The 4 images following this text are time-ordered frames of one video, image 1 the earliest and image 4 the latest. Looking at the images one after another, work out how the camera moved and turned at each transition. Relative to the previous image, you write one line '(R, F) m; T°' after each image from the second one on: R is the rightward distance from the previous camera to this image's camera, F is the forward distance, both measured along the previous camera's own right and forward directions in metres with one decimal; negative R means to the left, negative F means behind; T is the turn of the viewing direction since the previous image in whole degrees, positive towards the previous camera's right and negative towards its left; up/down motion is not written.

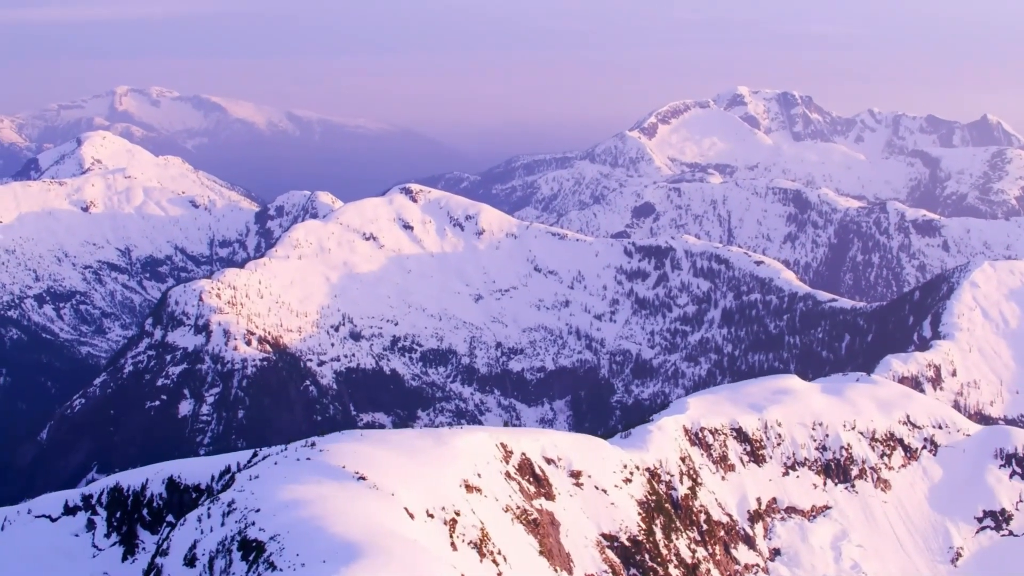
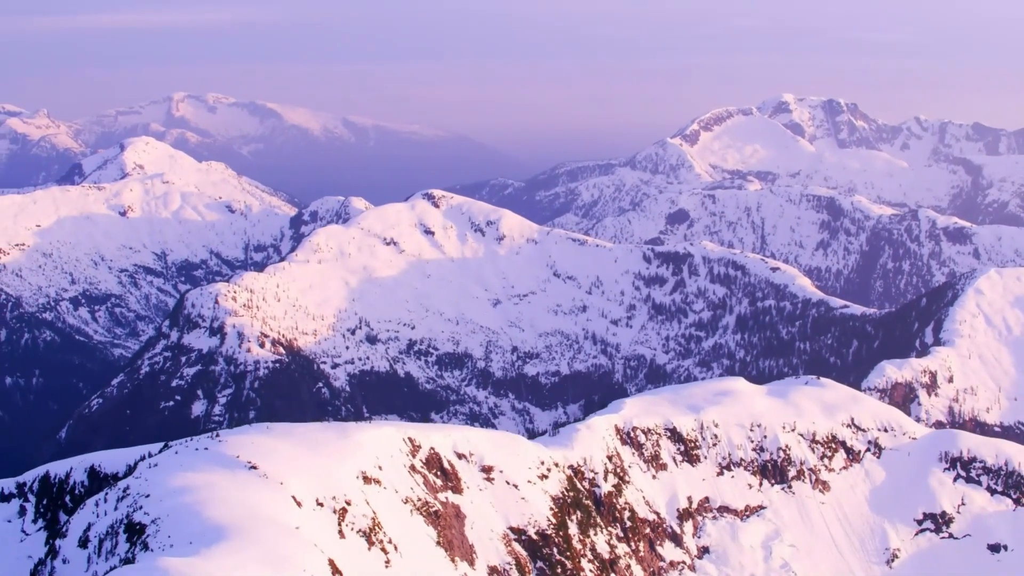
(+12.5, -3.1) m; -2°
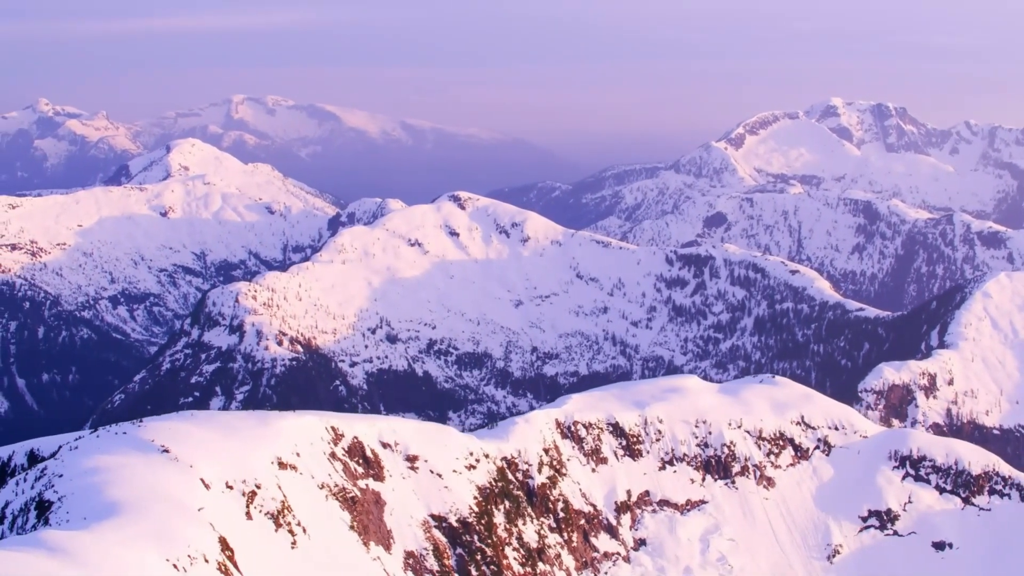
(+12.2, -3.2) m; -2°
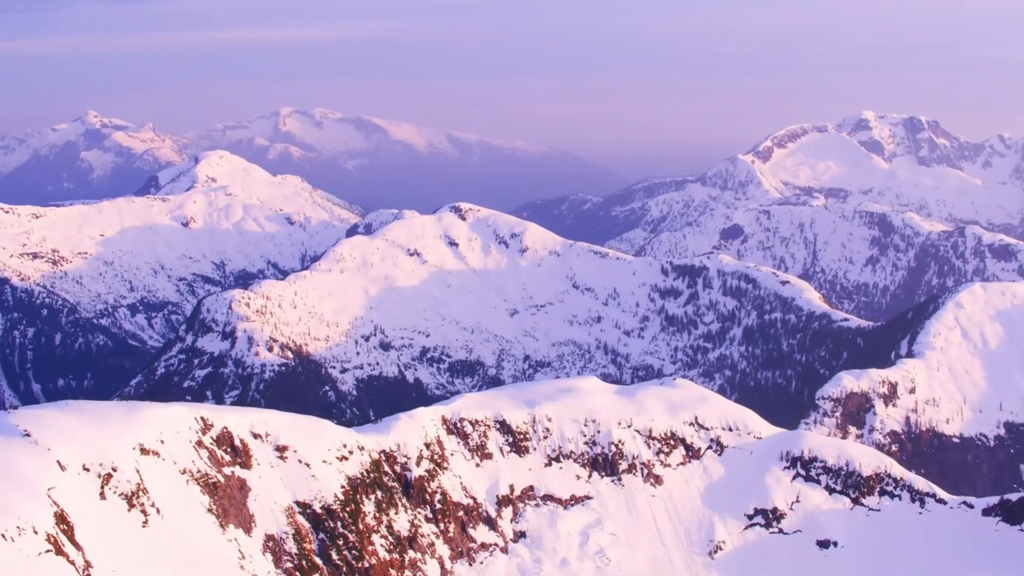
(+18.0, -5.5) m; -2°
